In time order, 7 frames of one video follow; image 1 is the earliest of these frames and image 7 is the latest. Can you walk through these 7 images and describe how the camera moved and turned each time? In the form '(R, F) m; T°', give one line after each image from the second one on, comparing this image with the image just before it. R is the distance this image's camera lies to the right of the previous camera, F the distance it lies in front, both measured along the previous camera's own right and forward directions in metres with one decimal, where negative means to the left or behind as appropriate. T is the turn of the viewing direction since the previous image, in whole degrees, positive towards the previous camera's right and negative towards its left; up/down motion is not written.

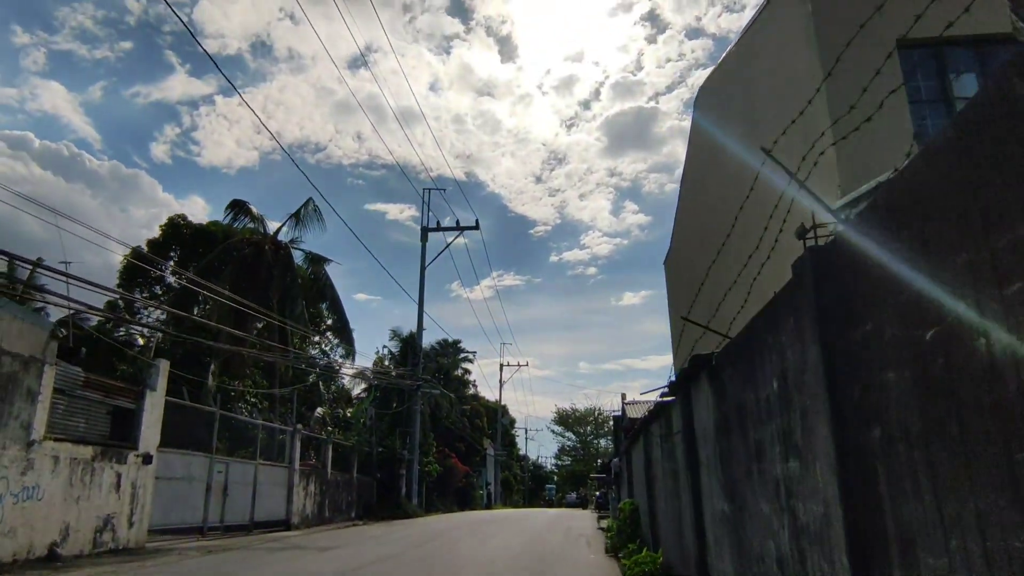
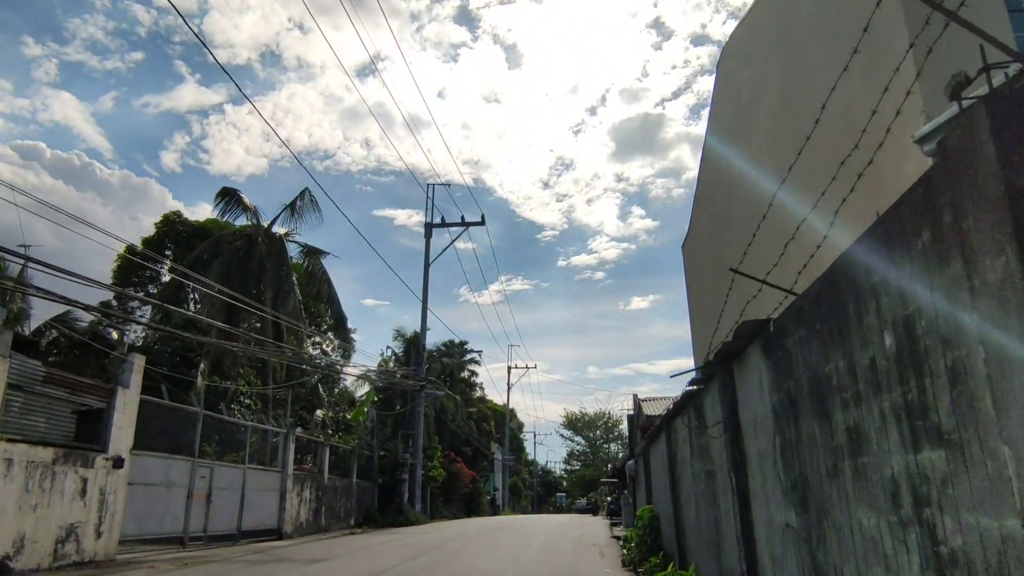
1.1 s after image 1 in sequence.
(+0.1, +1.4) m; -1°
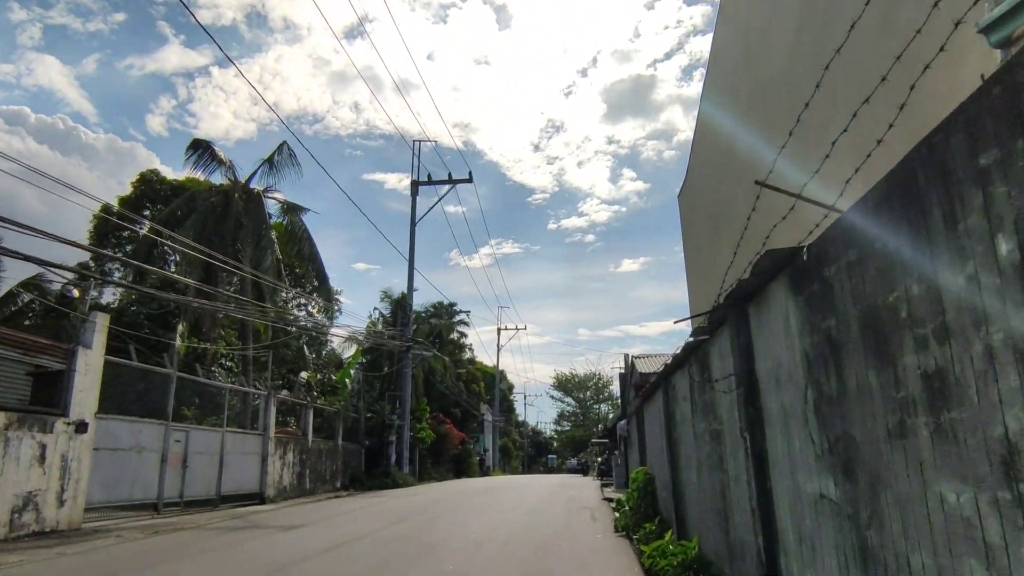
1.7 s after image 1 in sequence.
(+0.1, +0.9) m; +1°
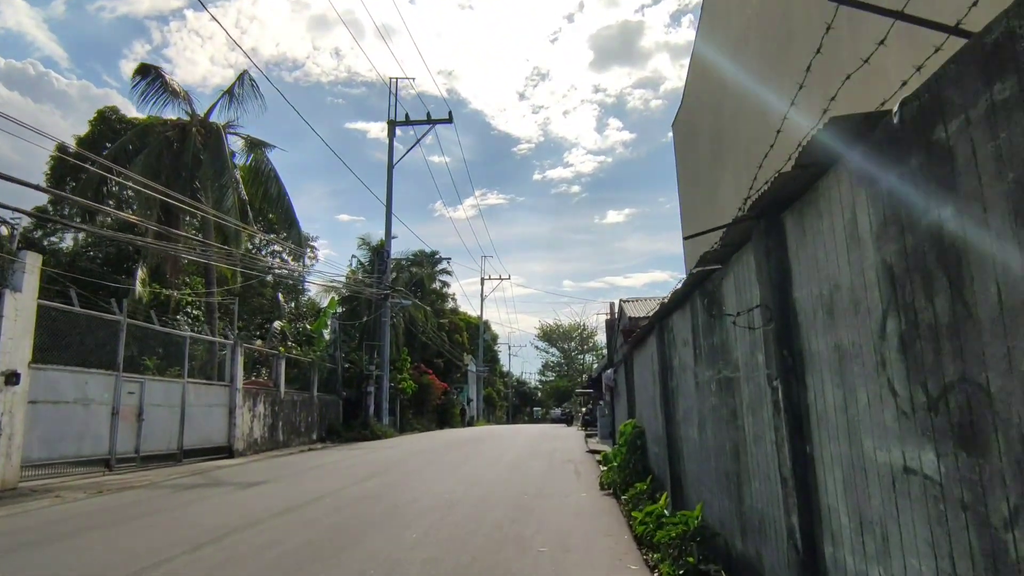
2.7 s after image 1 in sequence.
(+0.1, +1.2) m; +1°
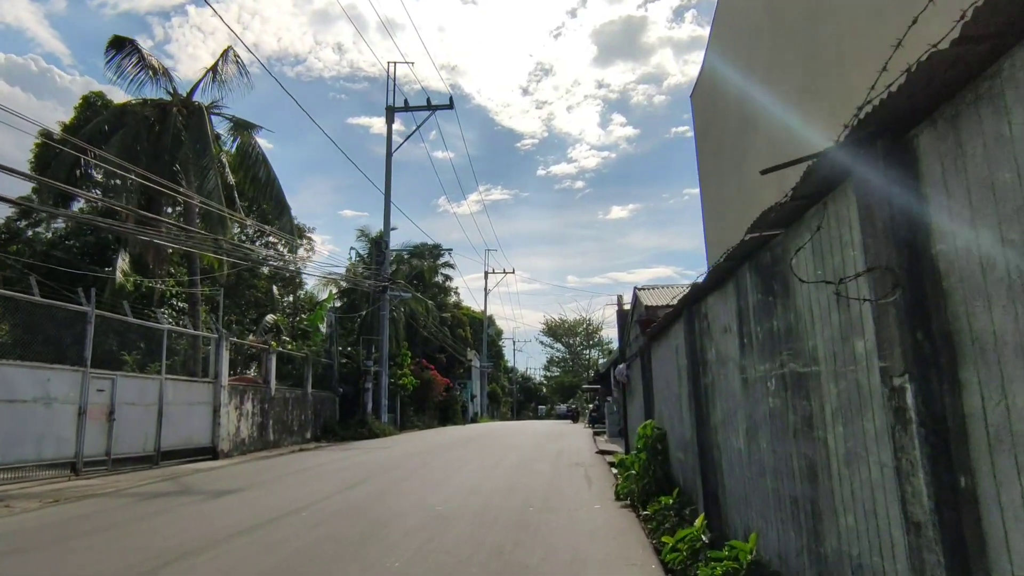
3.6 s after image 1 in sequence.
(0.0, +1.3) m; 0°
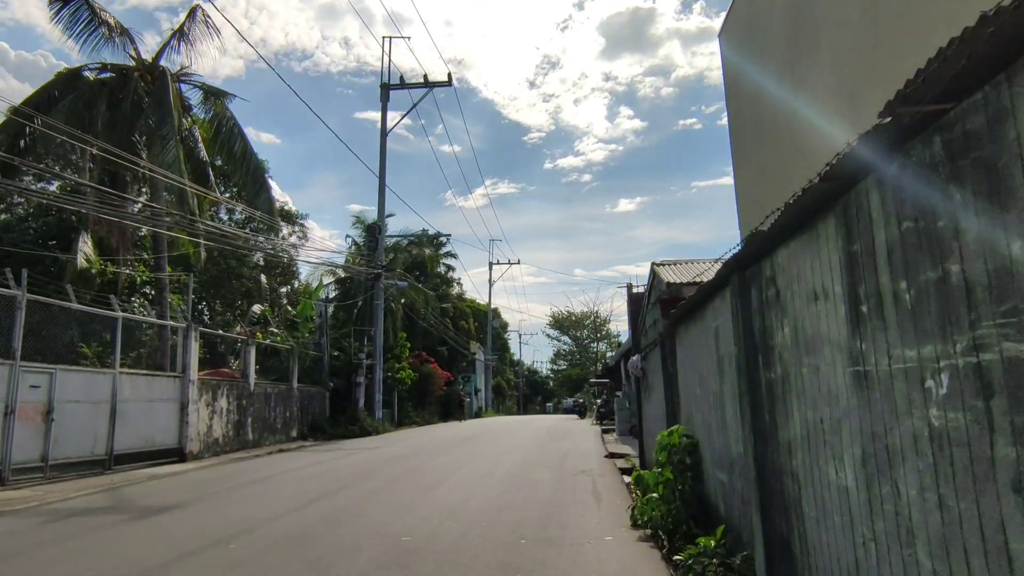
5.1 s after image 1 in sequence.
(+0.2, +2.0) m; -1°
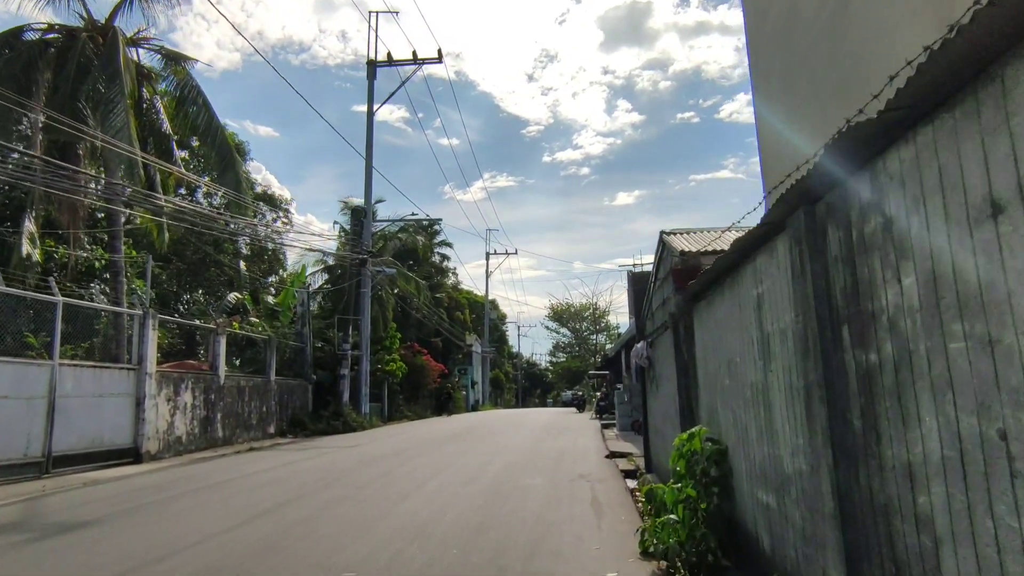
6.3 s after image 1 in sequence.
(+0.2, +1.6) m; 0°
